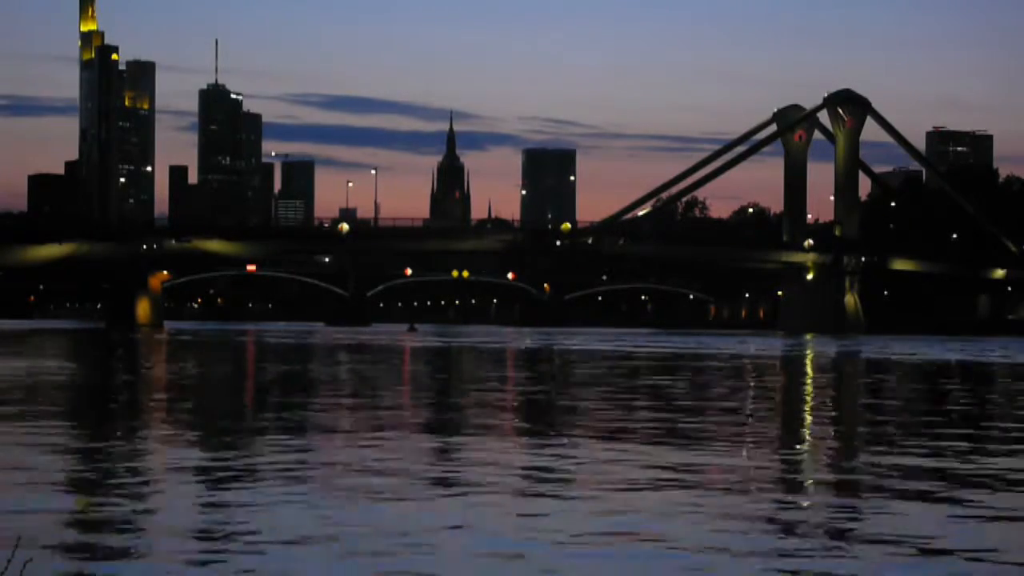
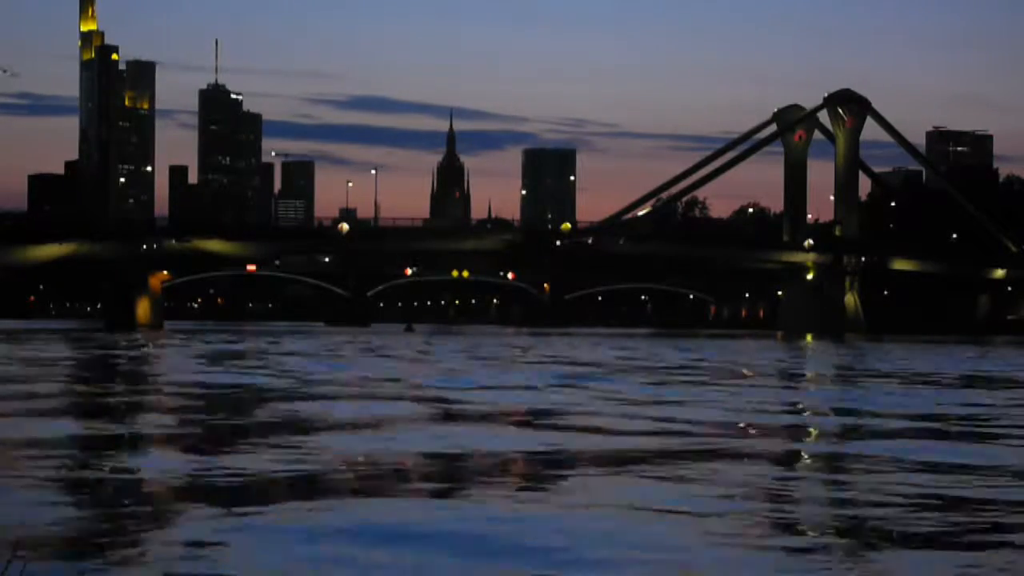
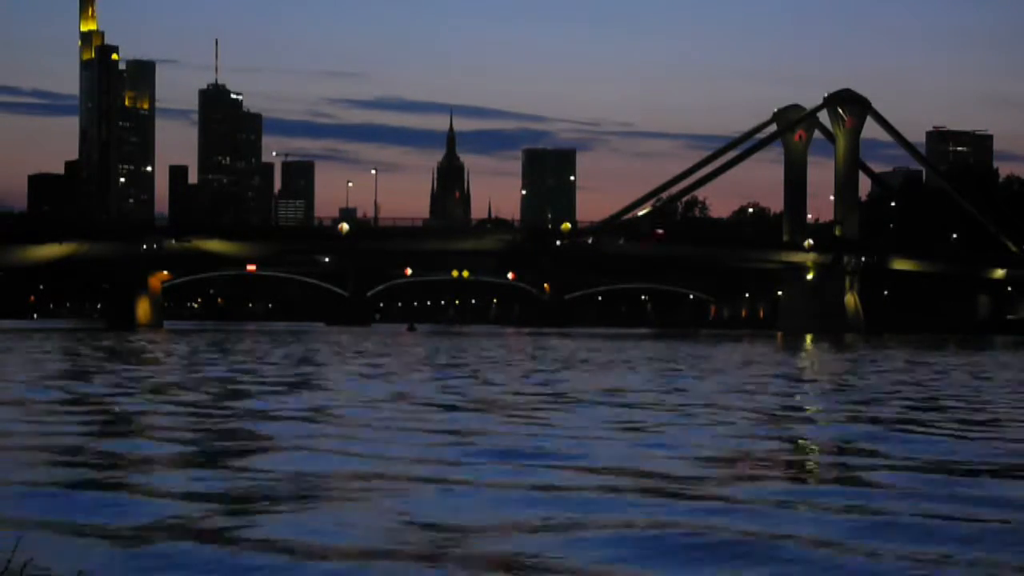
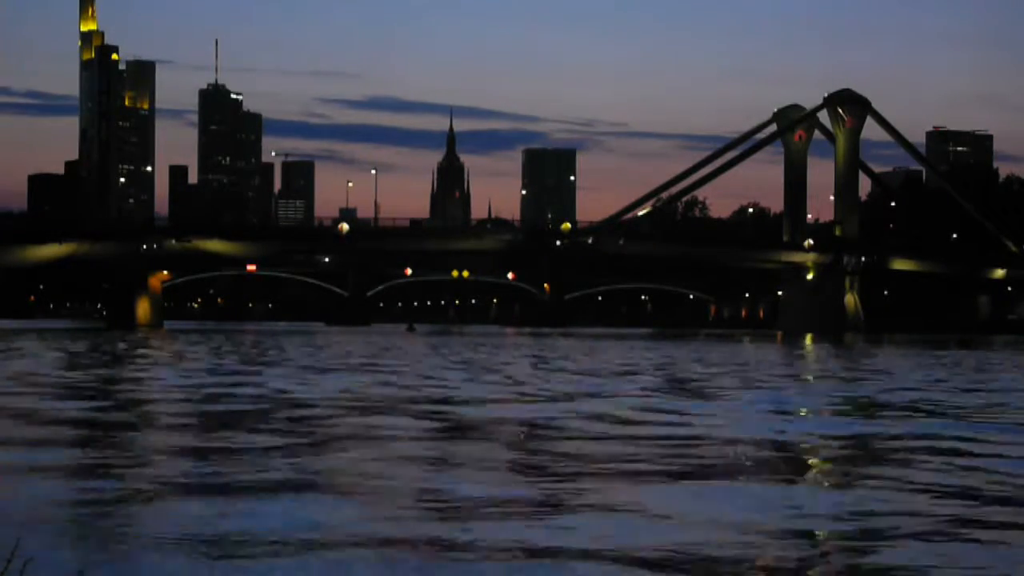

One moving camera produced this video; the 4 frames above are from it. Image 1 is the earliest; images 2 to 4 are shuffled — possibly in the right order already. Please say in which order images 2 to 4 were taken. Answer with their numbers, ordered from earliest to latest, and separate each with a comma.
2, 4, 3
